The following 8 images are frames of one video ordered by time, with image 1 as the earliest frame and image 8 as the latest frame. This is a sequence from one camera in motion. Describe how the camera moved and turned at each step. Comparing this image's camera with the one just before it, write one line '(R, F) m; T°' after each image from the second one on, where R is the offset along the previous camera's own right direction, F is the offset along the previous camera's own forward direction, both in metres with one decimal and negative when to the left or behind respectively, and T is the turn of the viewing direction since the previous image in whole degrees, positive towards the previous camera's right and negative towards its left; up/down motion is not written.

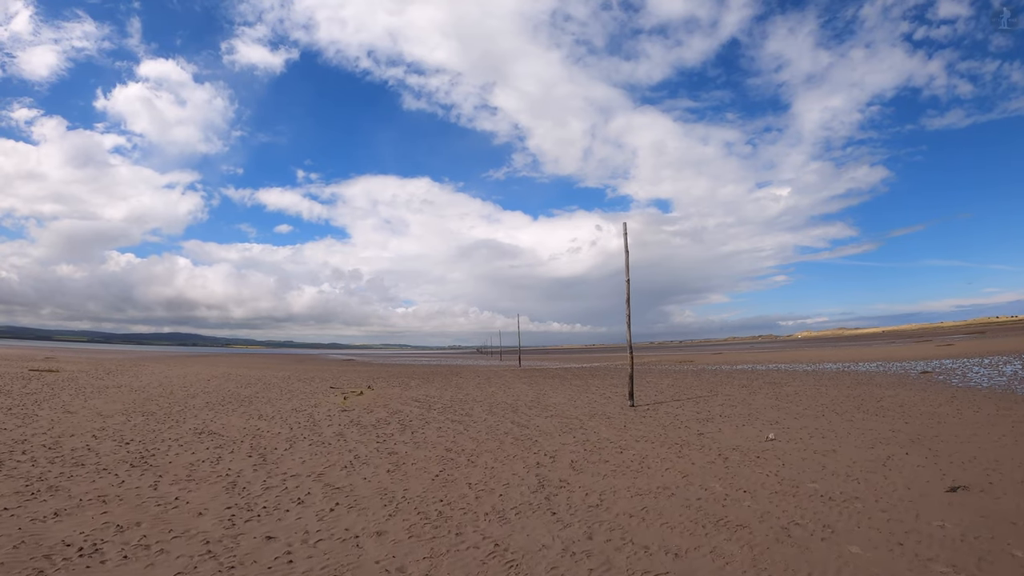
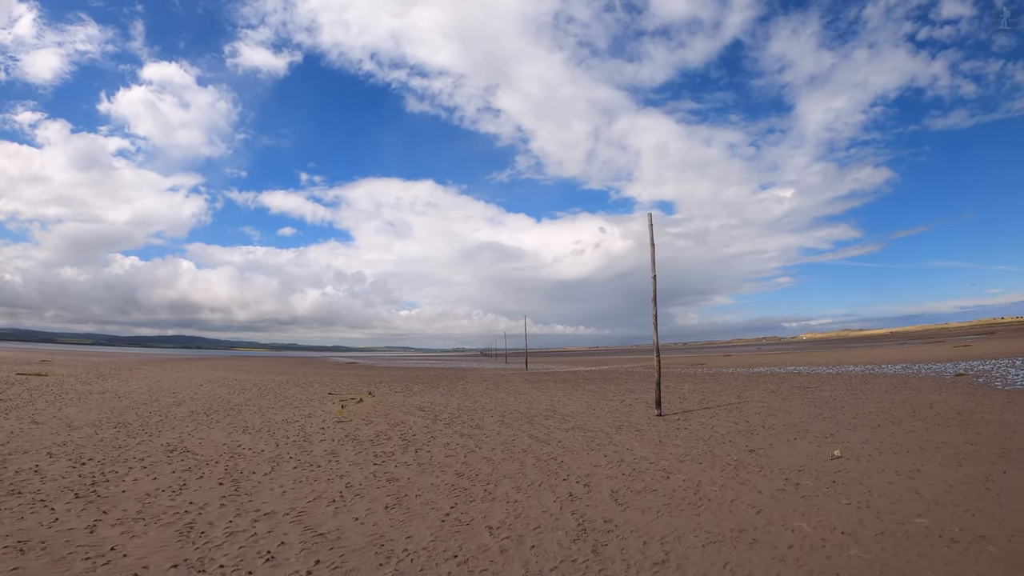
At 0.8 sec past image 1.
(-0.5, +2.3) m; 0°
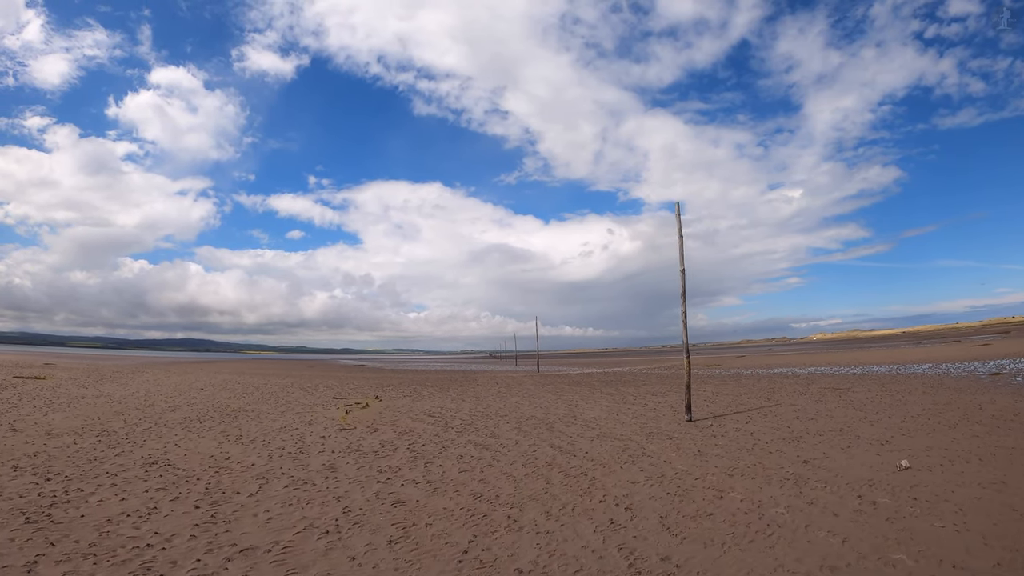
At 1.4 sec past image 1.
(-0.4, +1.7) m; -1°
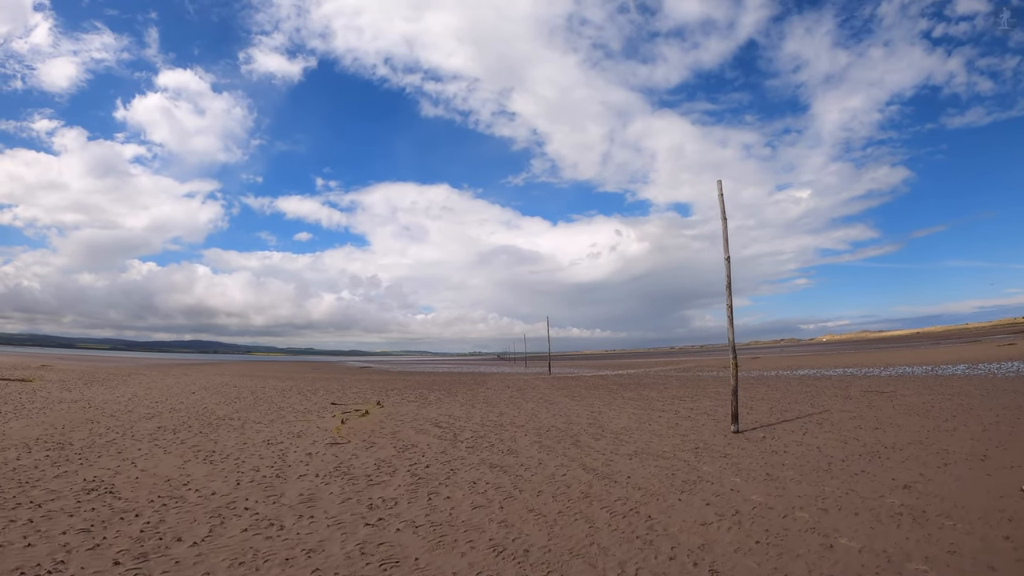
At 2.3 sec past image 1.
(-0.4, +2.6) m; -1°
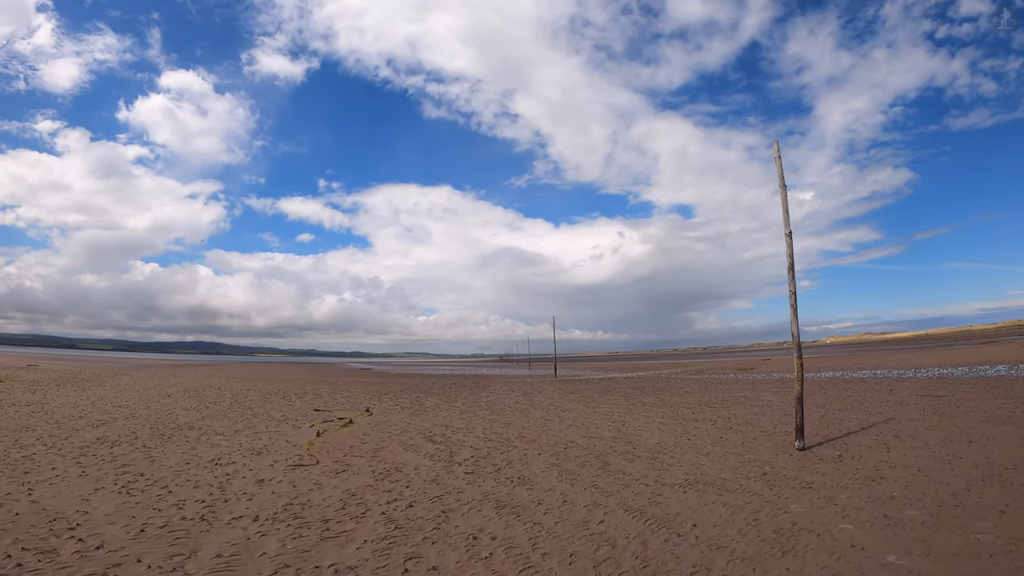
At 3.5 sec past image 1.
(-0.2, +3.3) m; 0°
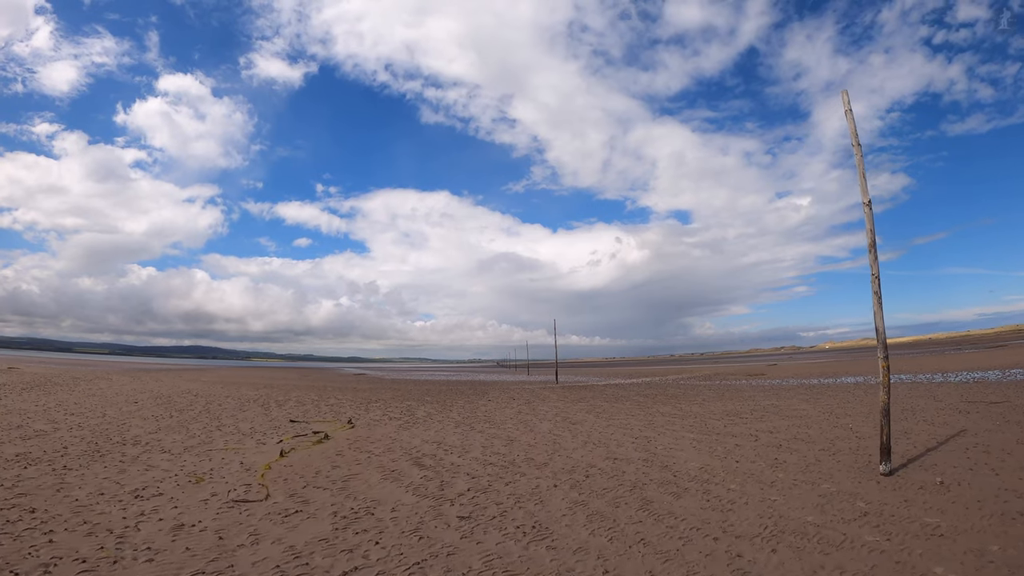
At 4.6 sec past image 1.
(-0.2, +2.9) m; 0°
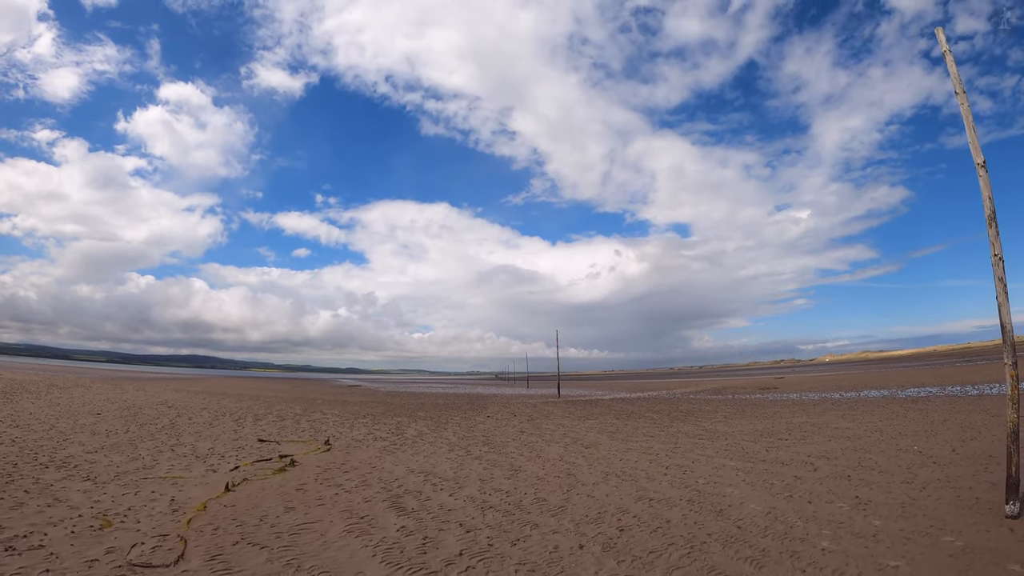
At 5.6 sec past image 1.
(-0.2, +2.7) m; 0°
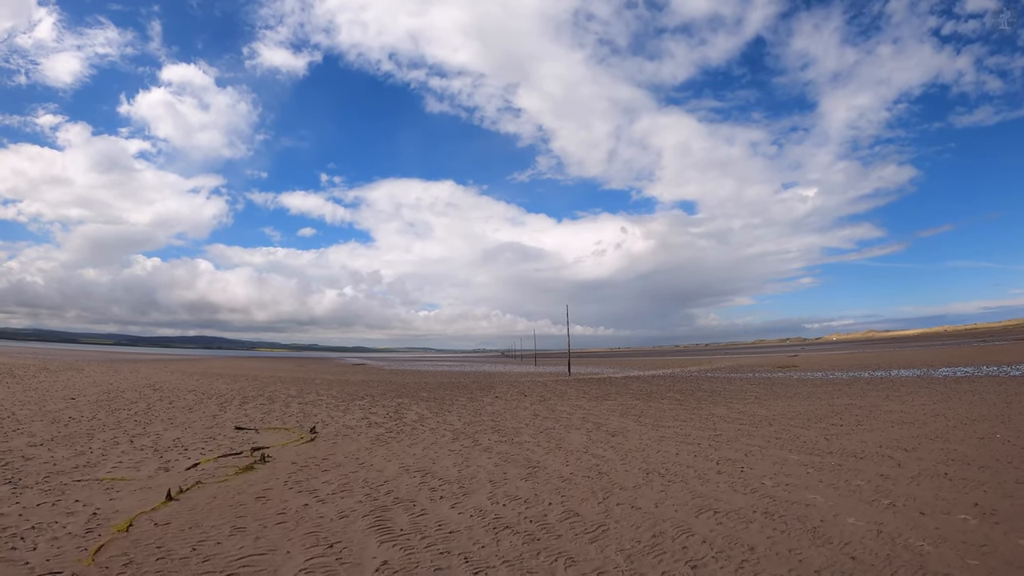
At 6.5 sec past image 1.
(-0.2, +2.5) m; -1°
